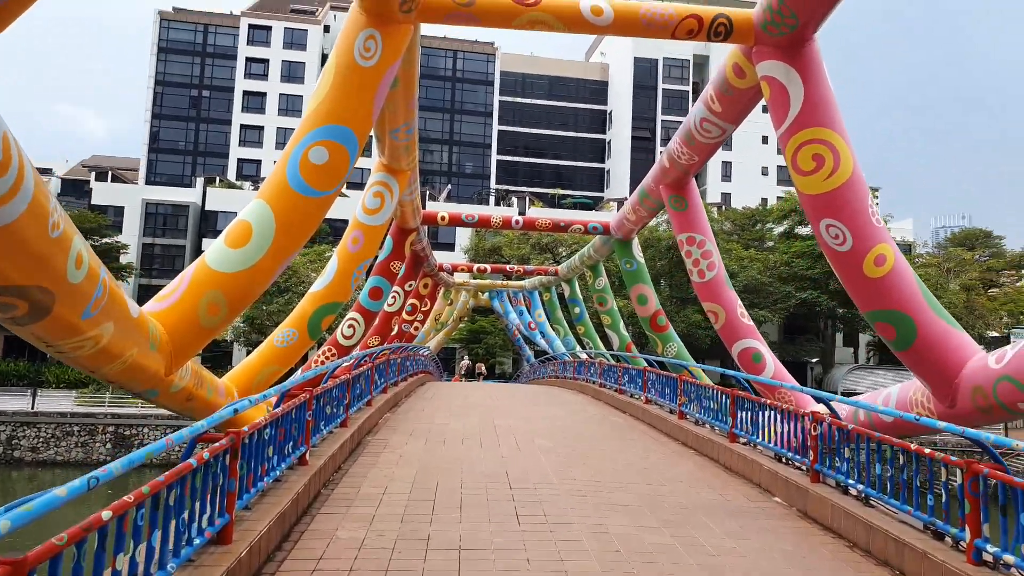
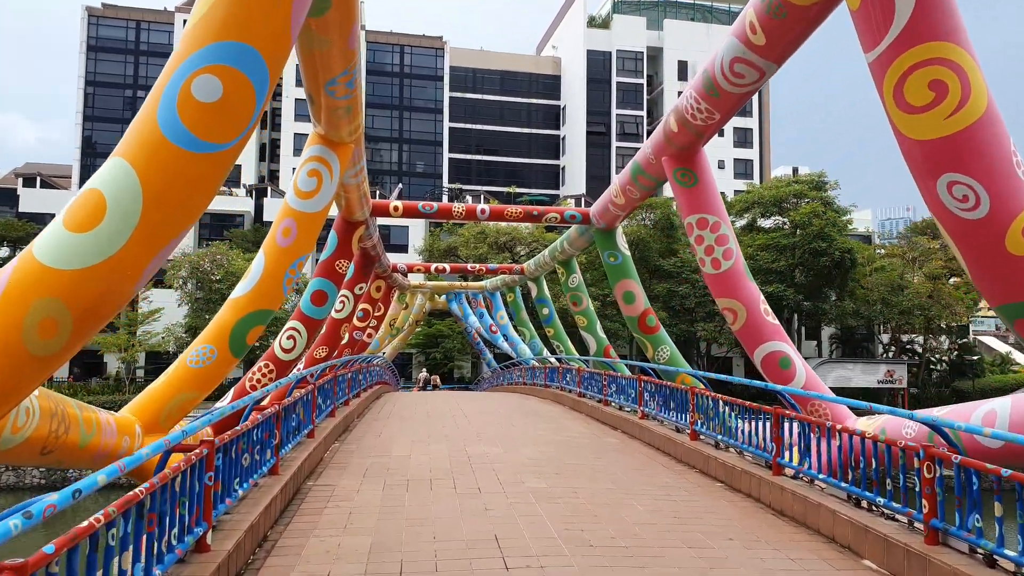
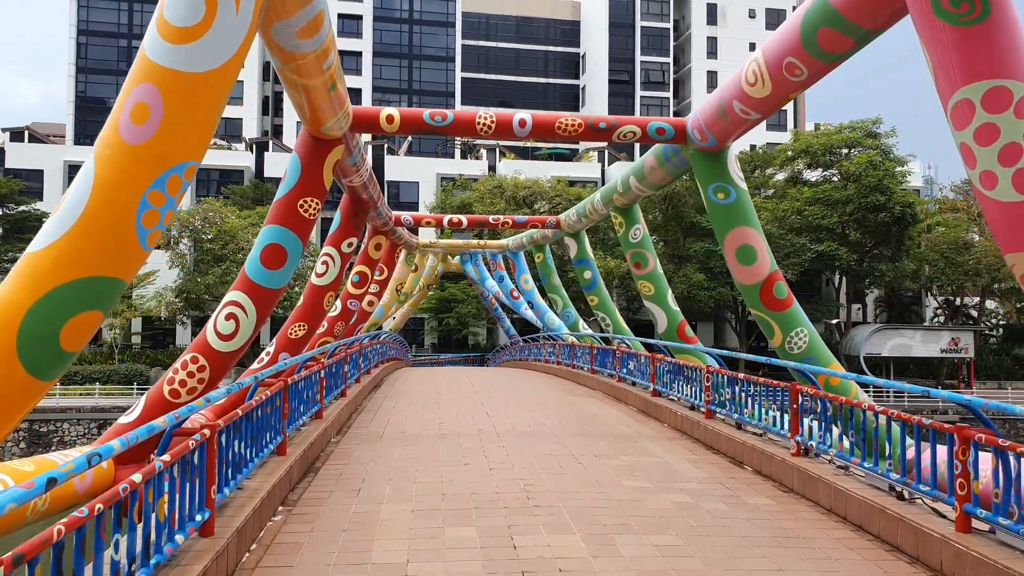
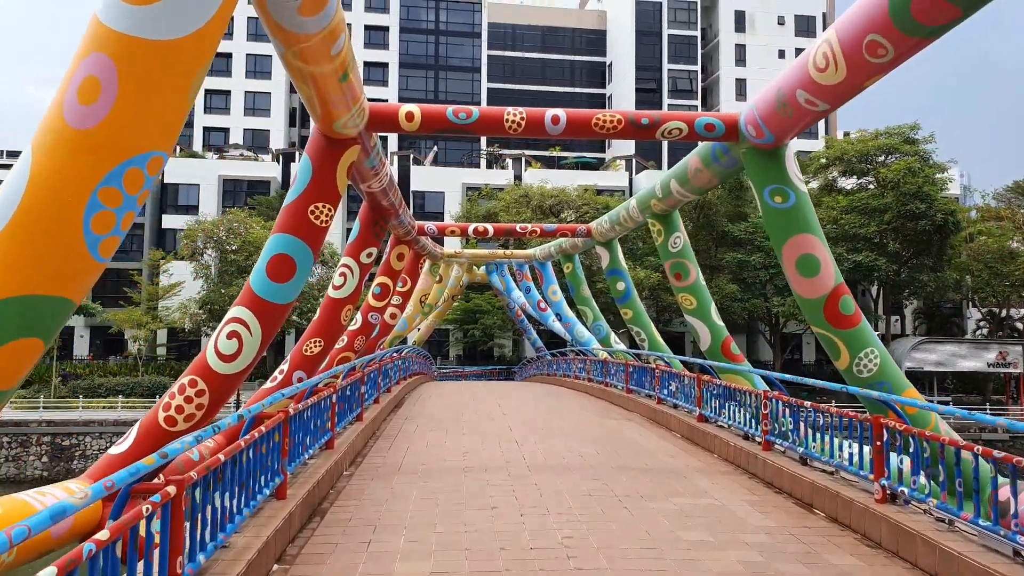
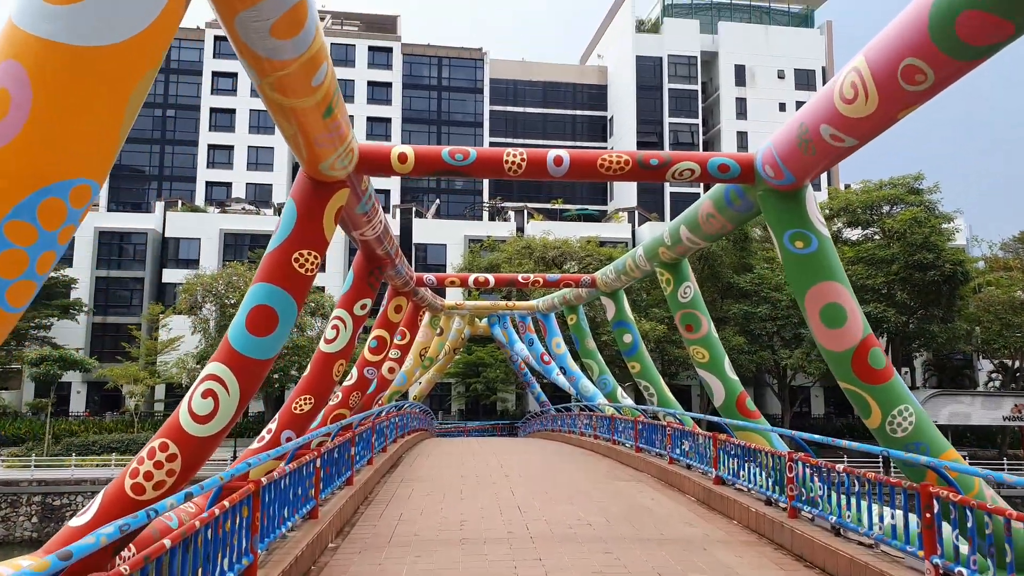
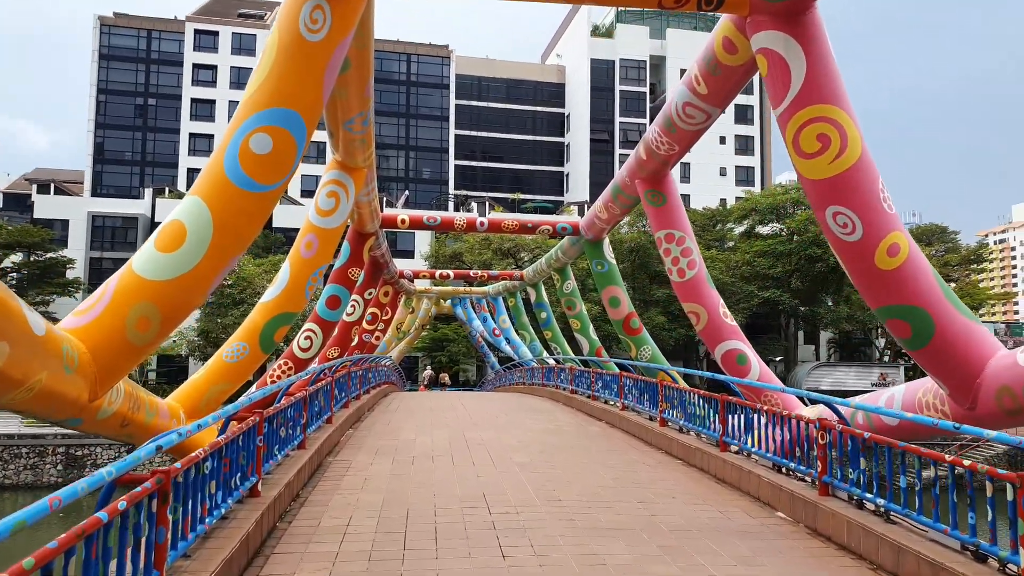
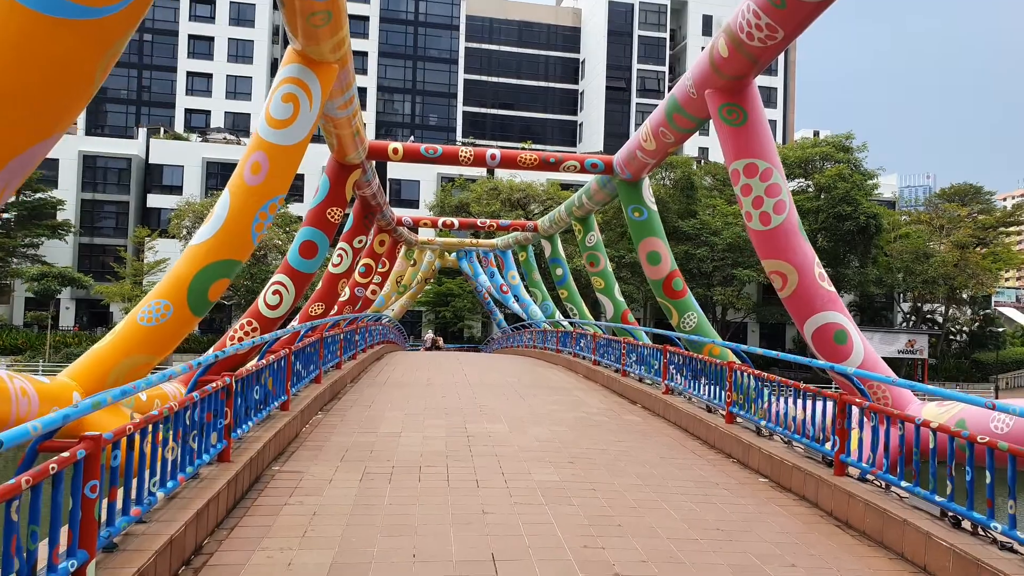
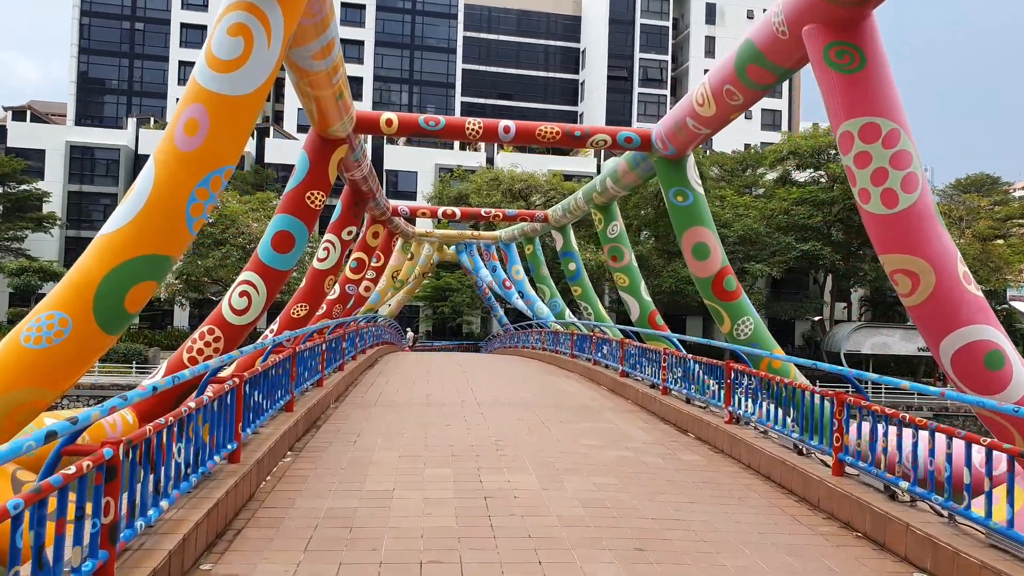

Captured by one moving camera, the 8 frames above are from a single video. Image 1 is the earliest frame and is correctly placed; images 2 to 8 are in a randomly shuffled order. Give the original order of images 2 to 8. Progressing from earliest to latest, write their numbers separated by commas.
6, 2, 7, 8, 3, 4, 5
